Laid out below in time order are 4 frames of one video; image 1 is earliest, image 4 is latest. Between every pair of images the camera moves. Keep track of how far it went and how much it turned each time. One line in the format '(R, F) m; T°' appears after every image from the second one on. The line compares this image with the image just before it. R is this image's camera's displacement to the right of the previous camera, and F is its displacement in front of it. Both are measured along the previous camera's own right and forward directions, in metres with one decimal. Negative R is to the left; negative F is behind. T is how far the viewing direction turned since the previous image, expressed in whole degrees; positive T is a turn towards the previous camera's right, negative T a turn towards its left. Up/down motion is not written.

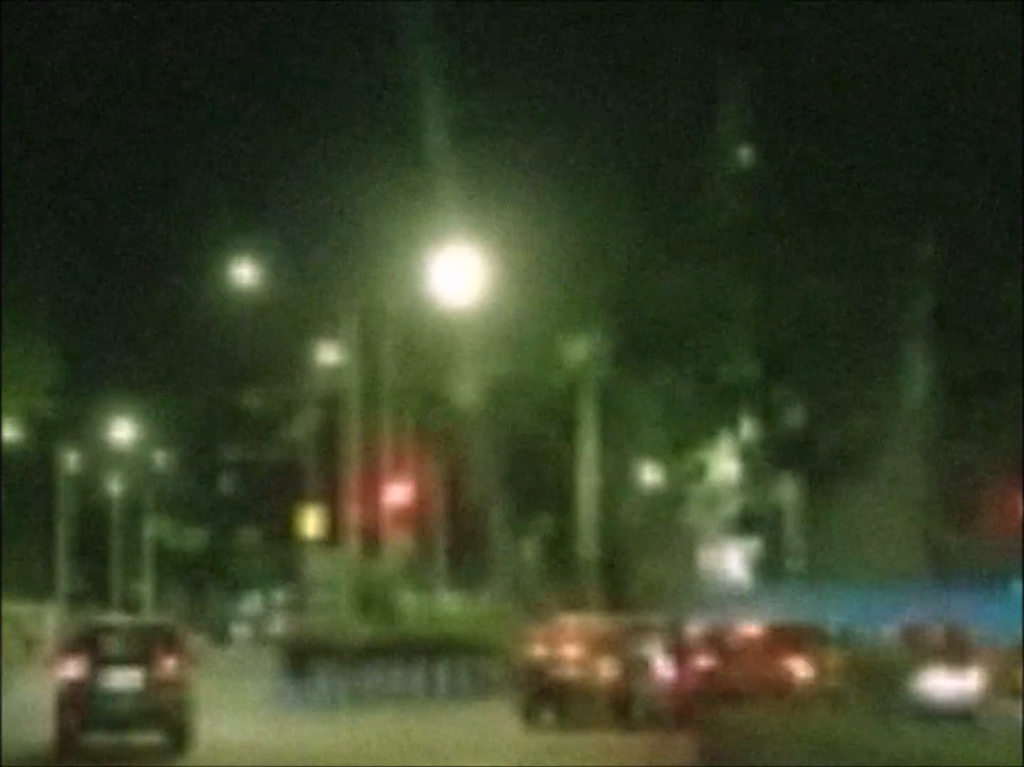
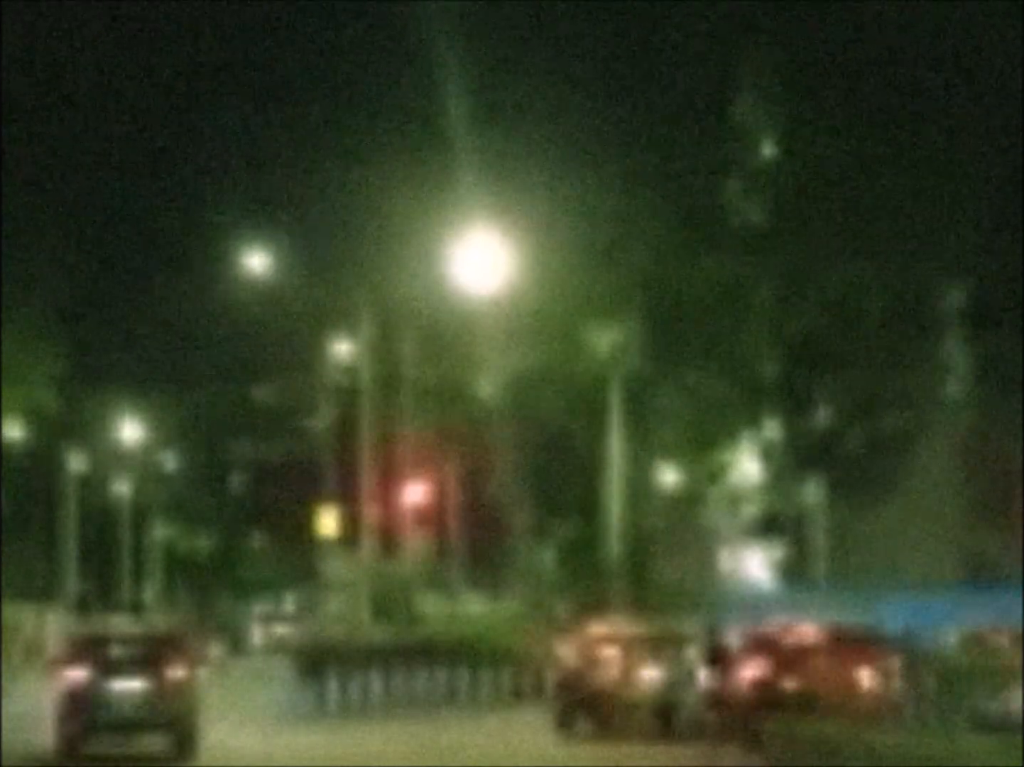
(-0.3, +2.2) m; 0°
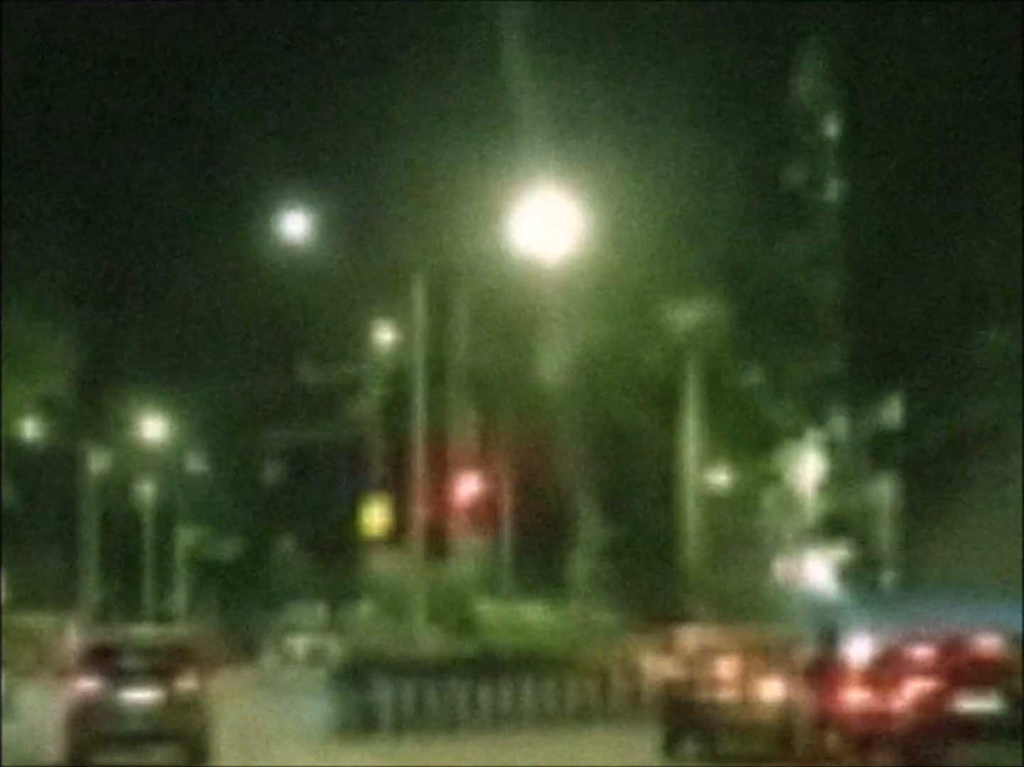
(-0.7, +4.9) m; 0°
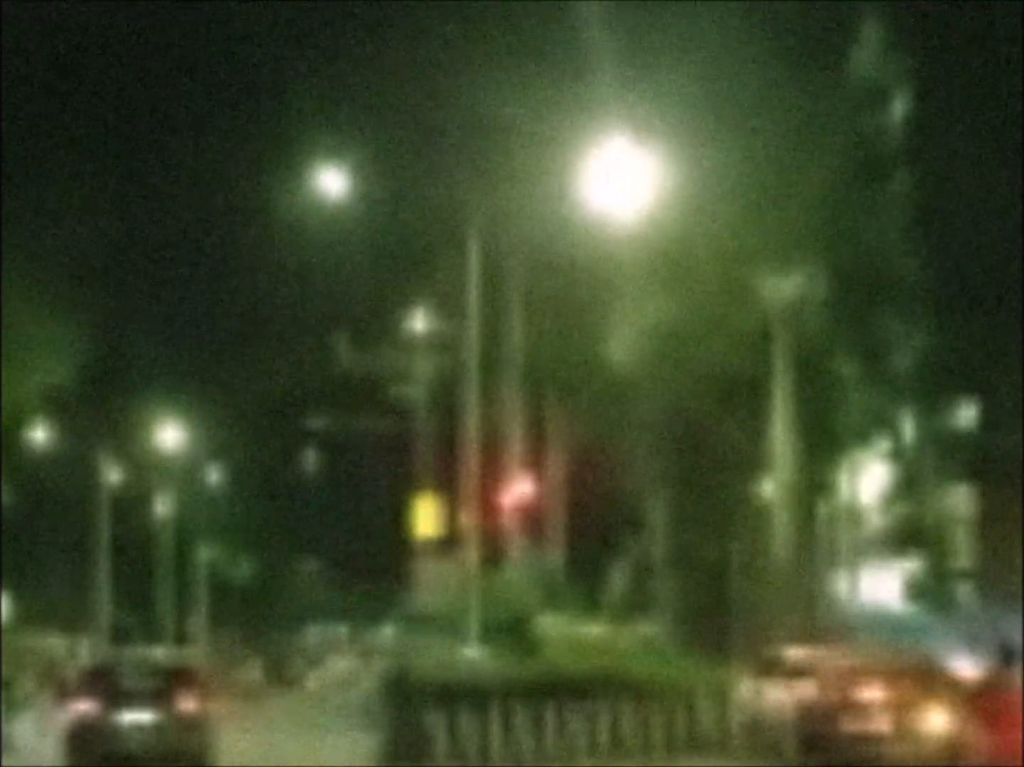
(-0.6, +5.3) m; 0°
